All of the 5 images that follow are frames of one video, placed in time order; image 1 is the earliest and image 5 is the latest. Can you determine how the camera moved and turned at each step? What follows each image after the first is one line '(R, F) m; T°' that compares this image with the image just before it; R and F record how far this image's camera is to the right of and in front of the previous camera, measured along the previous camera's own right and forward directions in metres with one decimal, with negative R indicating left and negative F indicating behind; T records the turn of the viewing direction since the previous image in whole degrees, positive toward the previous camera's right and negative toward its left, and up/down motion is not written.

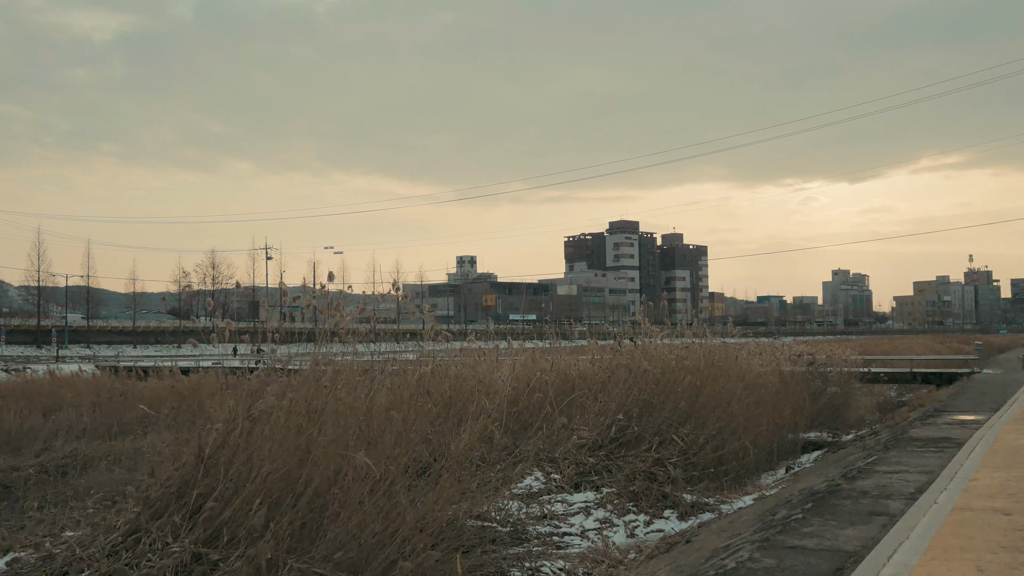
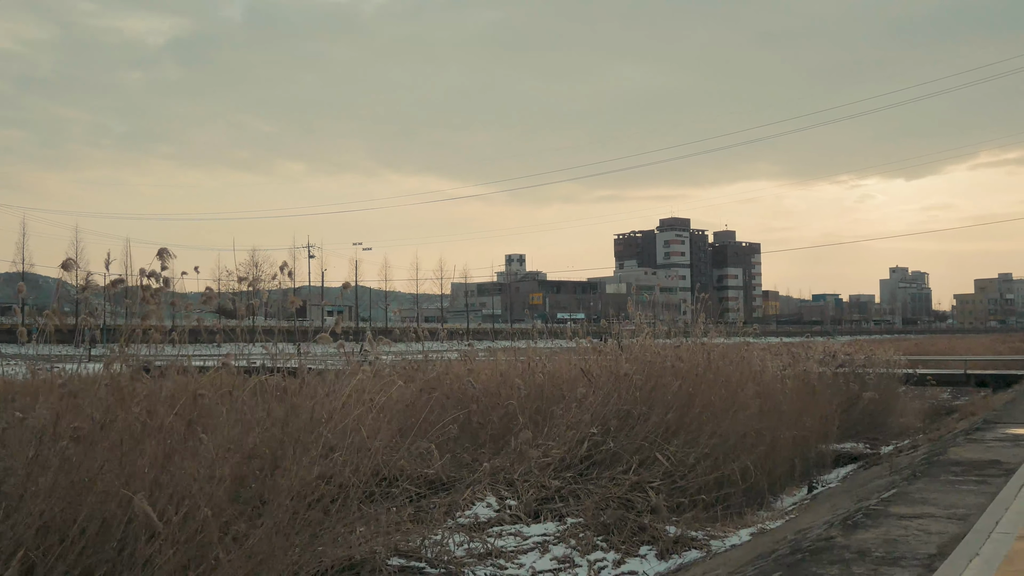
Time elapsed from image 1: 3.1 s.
(+0.9, +1.2) m; -4°
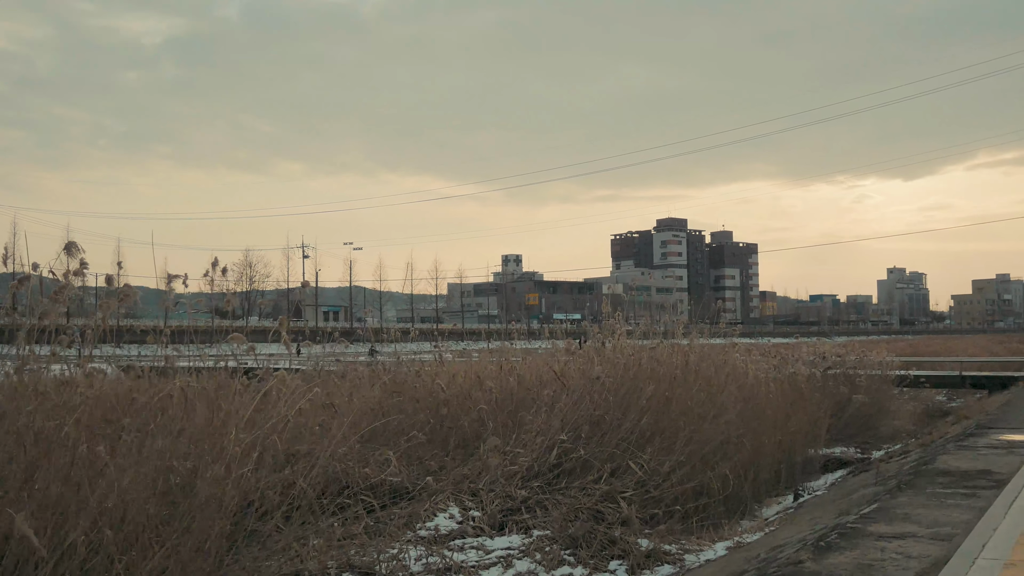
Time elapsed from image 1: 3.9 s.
(+0.3, +0.4) m; 0°
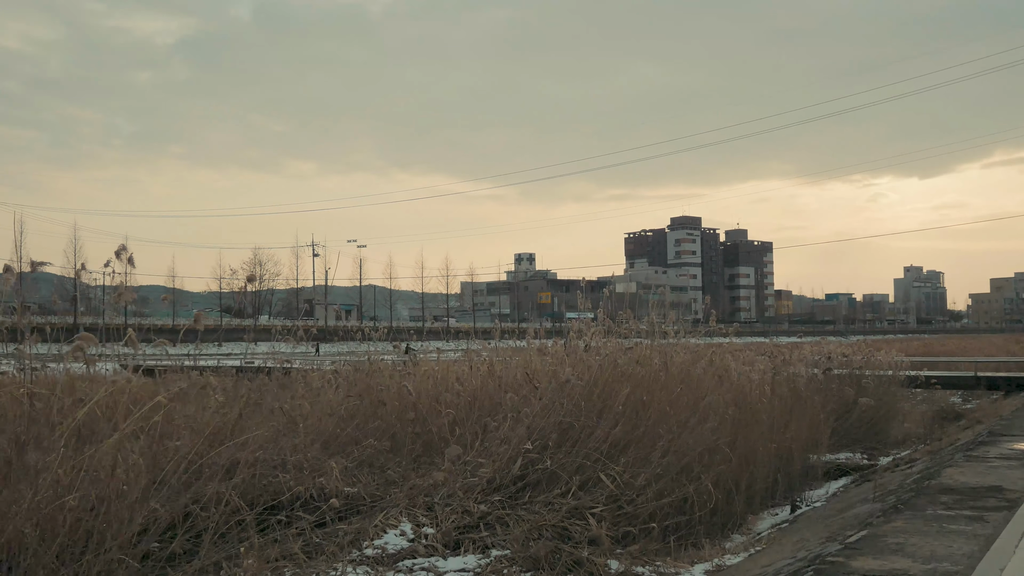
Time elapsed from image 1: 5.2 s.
(+0.4, +0.6) m; -1°
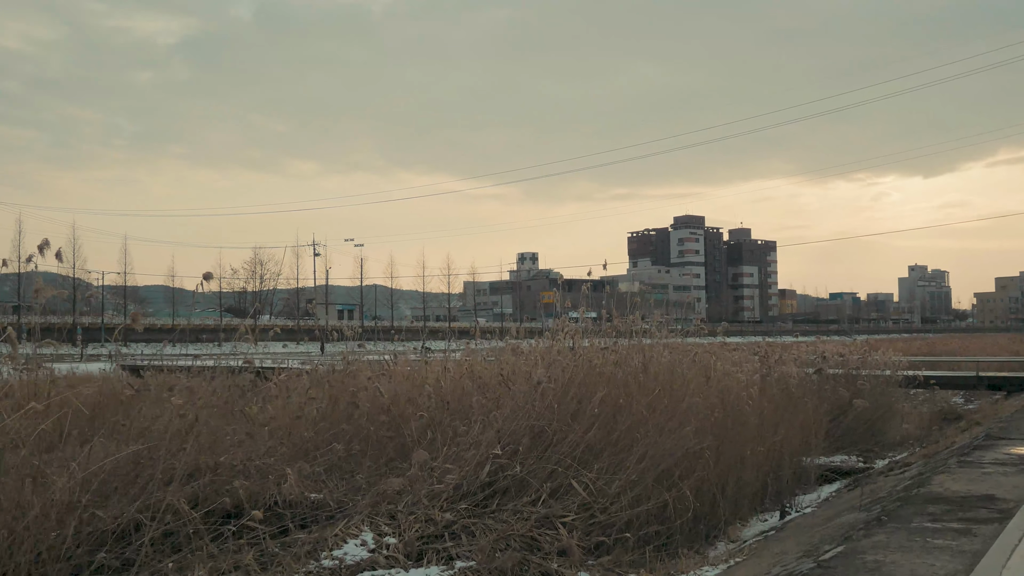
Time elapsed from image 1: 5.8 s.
(+0.3, +0.3) m; 0°
